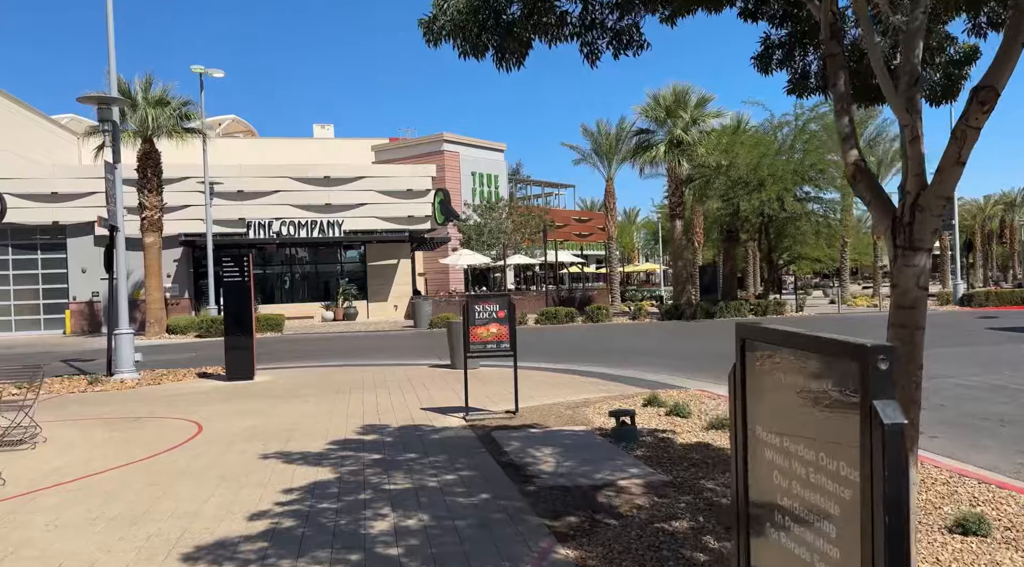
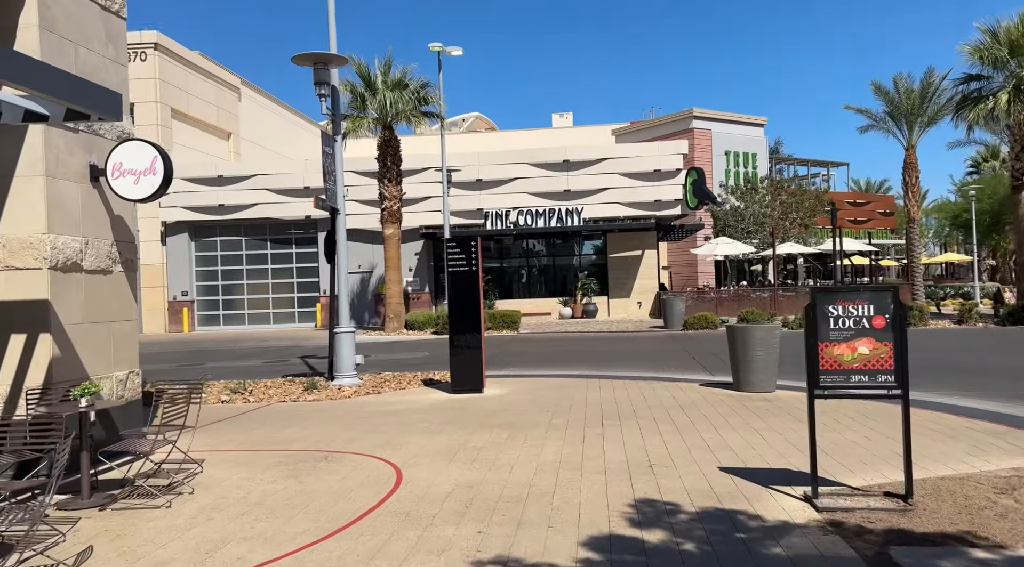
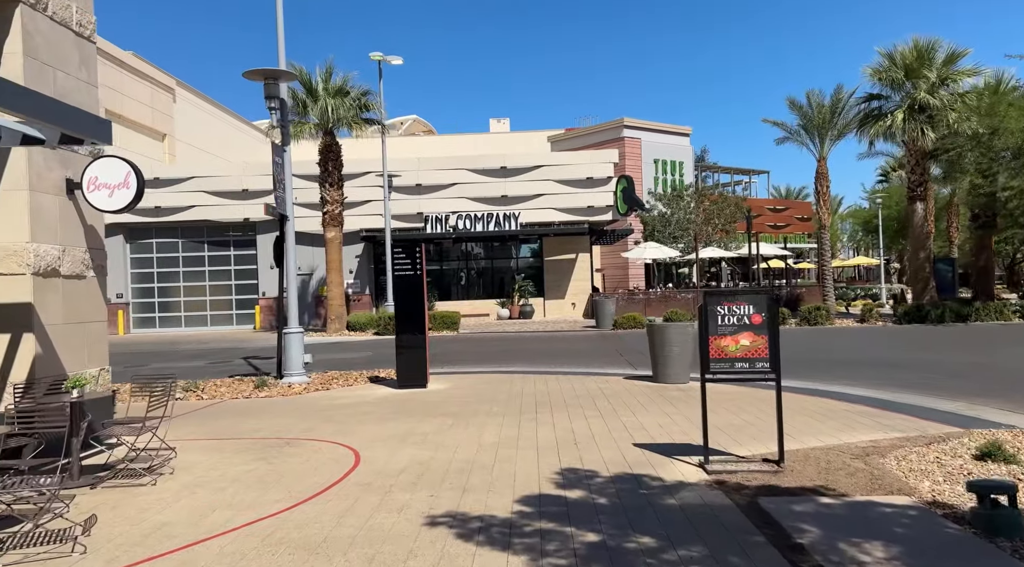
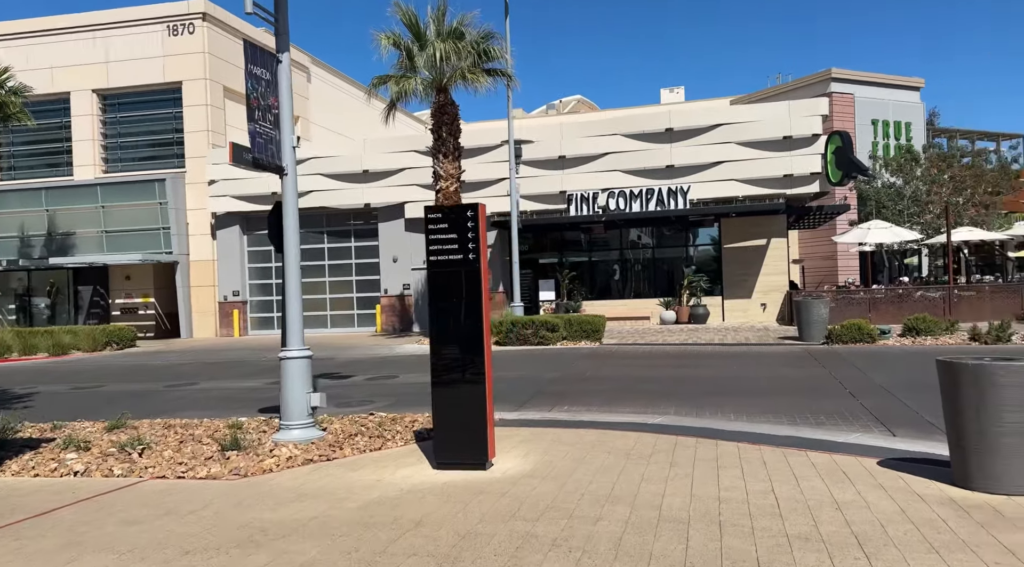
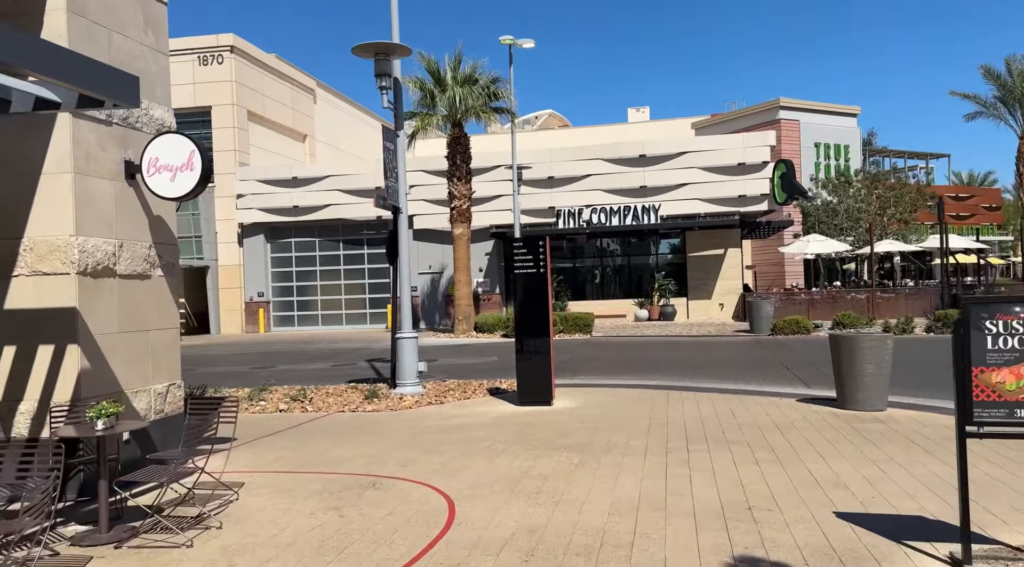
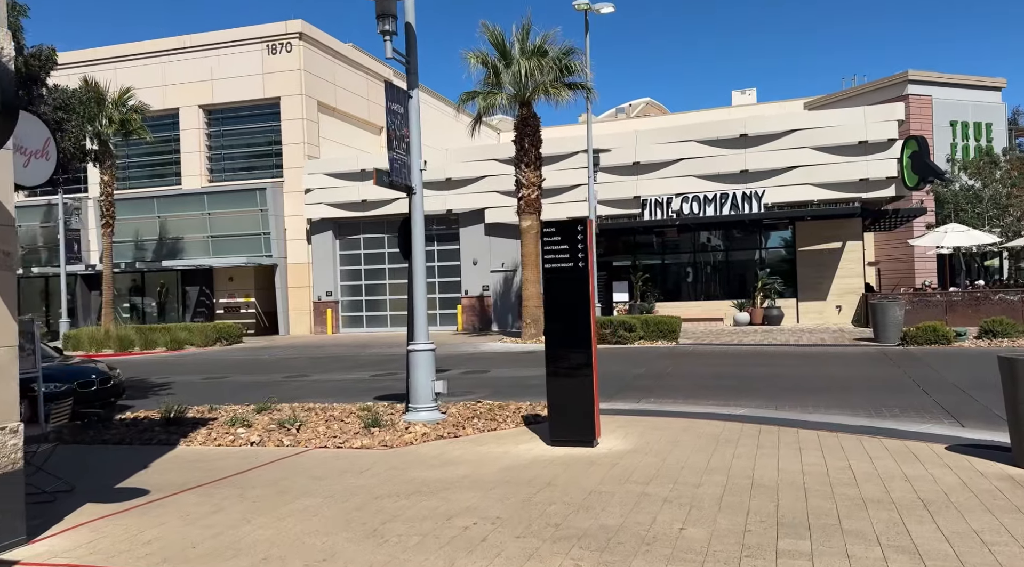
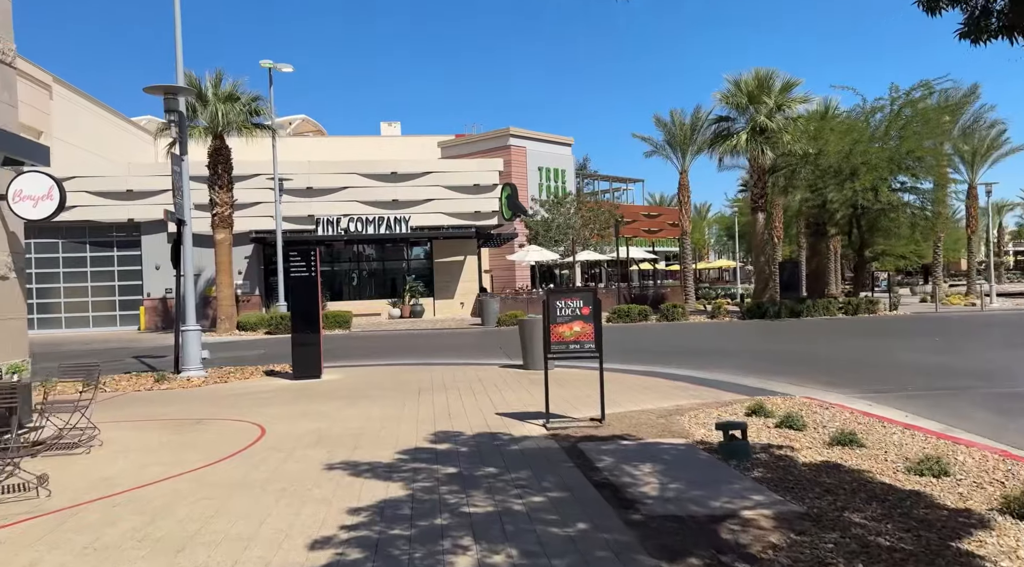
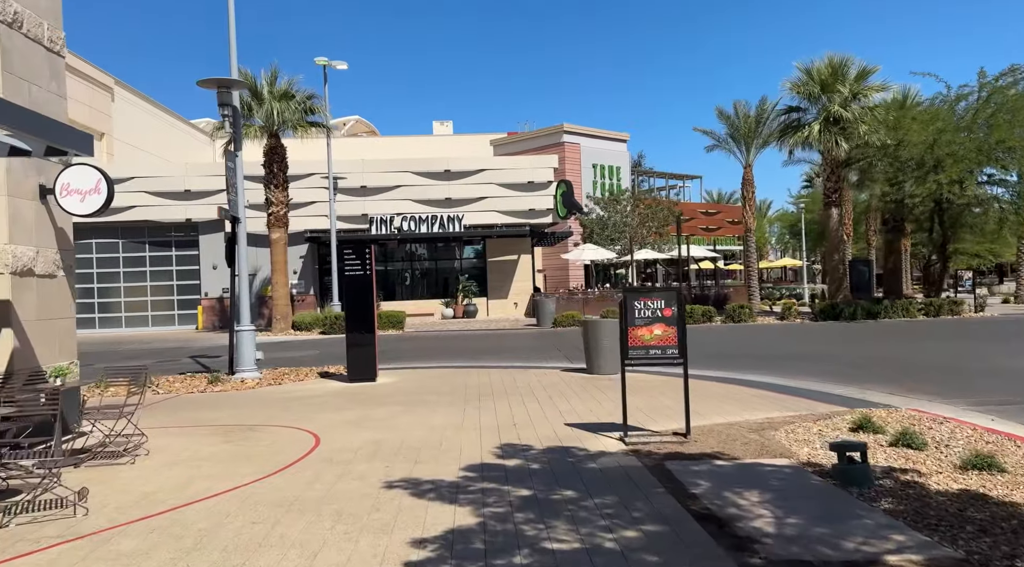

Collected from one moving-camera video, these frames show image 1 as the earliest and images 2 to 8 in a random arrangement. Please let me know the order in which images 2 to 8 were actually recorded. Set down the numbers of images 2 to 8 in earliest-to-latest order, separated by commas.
7, 8, 3, 2, 5, 6, 4
